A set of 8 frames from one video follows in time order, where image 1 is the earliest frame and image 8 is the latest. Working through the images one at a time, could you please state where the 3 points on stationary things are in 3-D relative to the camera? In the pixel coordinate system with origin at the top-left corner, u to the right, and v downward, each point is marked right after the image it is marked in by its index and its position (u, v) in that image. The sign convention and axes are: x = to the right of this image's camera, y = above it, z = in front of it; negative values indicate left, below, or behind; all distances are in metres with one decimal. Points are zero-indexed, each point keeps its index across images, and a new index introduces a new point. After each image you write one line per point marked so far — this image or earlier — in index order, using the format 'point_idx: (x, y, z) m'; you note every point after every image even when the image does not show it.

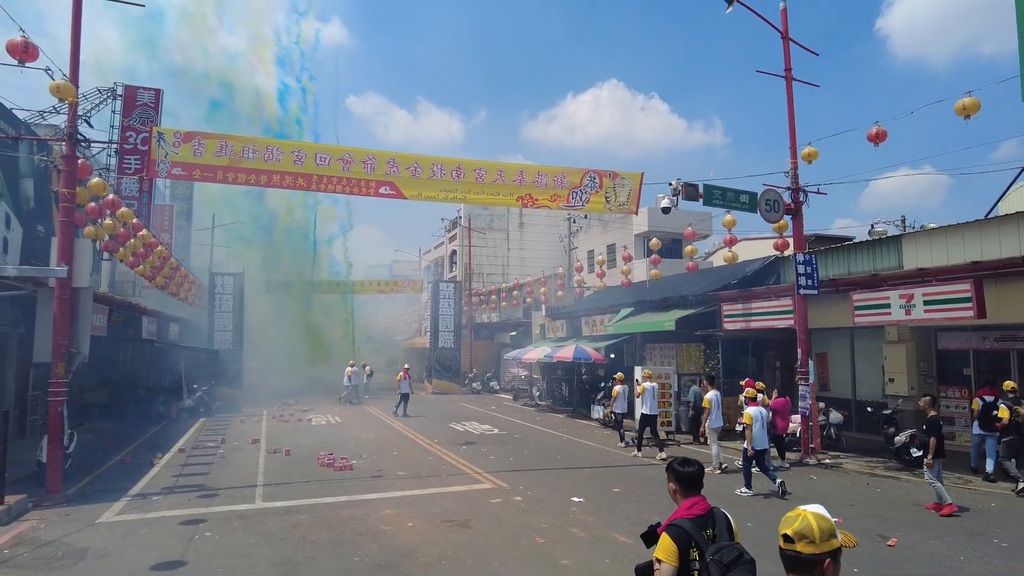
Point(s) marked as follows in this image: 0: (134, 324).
0: (-11.7, -1.1, +18.6) m
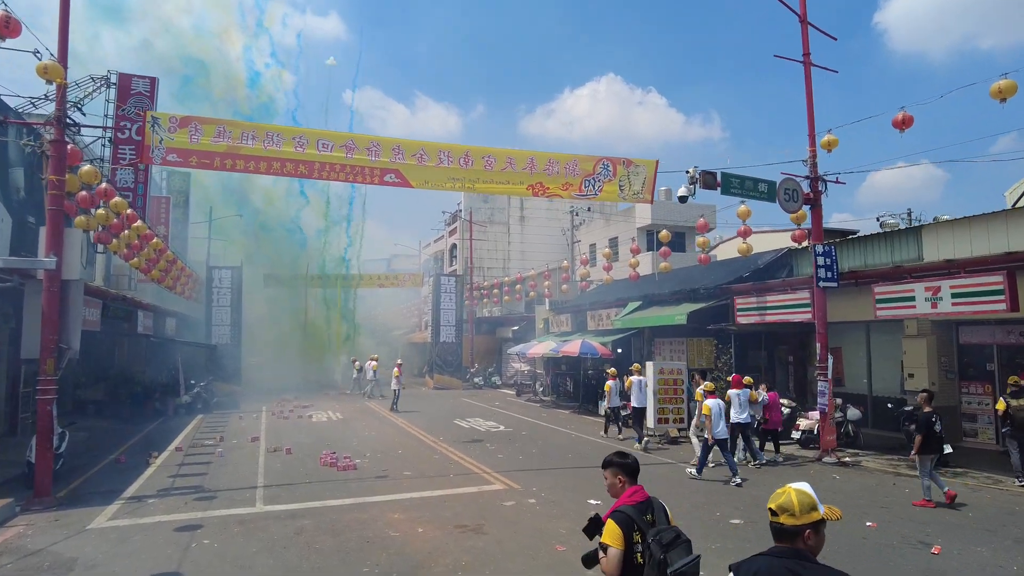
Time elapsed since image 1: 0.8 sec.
0: (-11.5, -0.9, +18.1) m
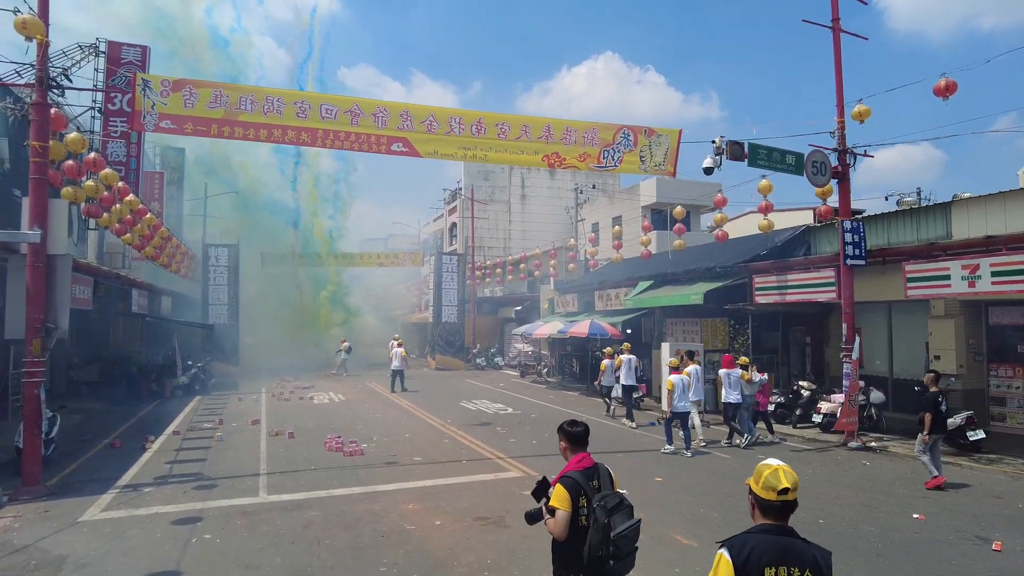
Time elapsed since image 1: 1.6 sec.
0: (-11.3, -0.3, +17.5) m
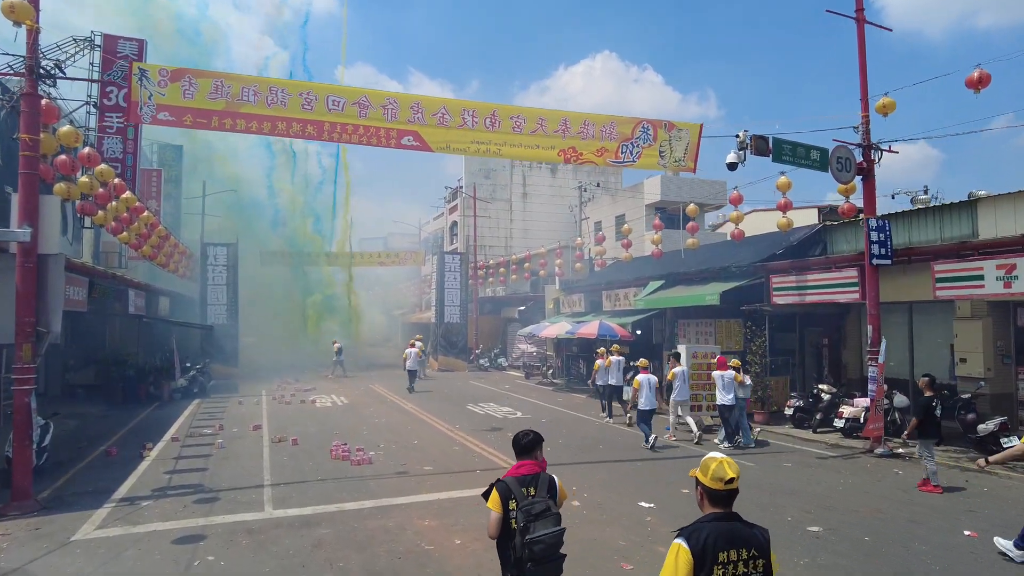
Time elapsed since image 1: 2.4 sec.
0: (-11.1, -0.3, +17.0) m
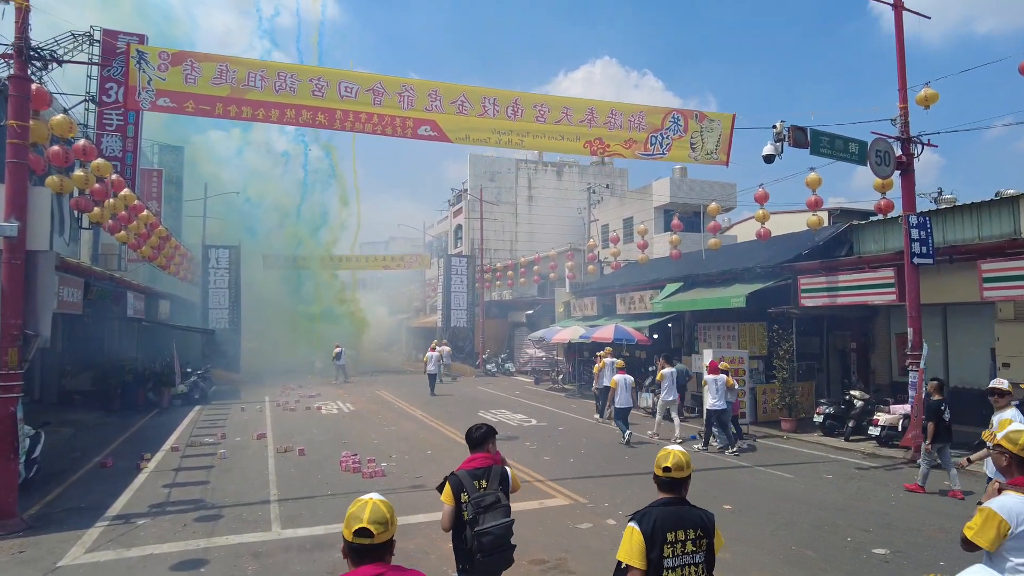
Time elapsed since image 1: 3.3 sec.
0: (-10.8, -0.3, +16.4) m
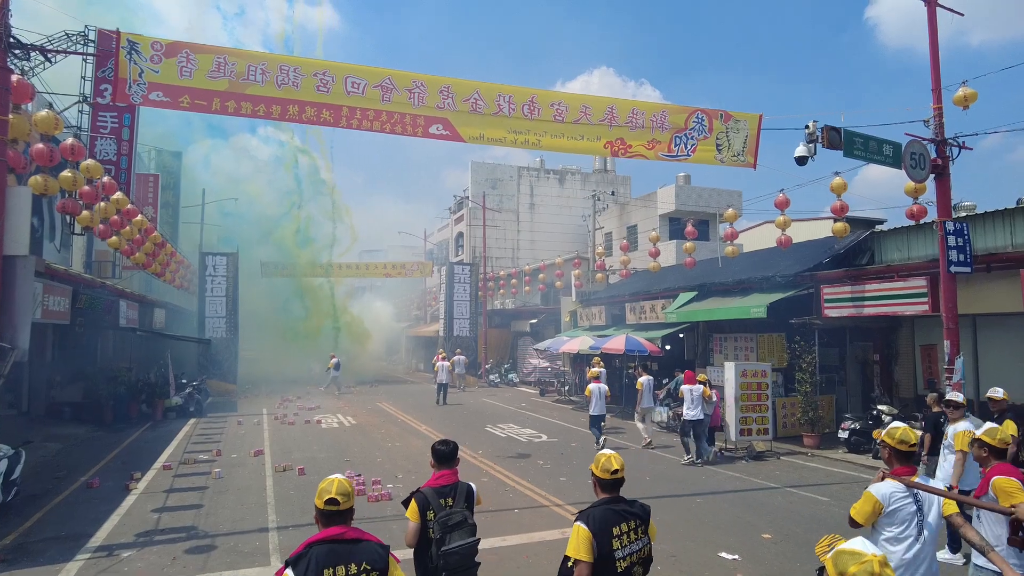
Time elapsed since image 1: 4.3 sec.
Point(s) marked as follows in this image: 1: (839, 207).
0: (-10.6, -0.5, +15.8) m
1: (+6.6, +1.7, +12.3) m
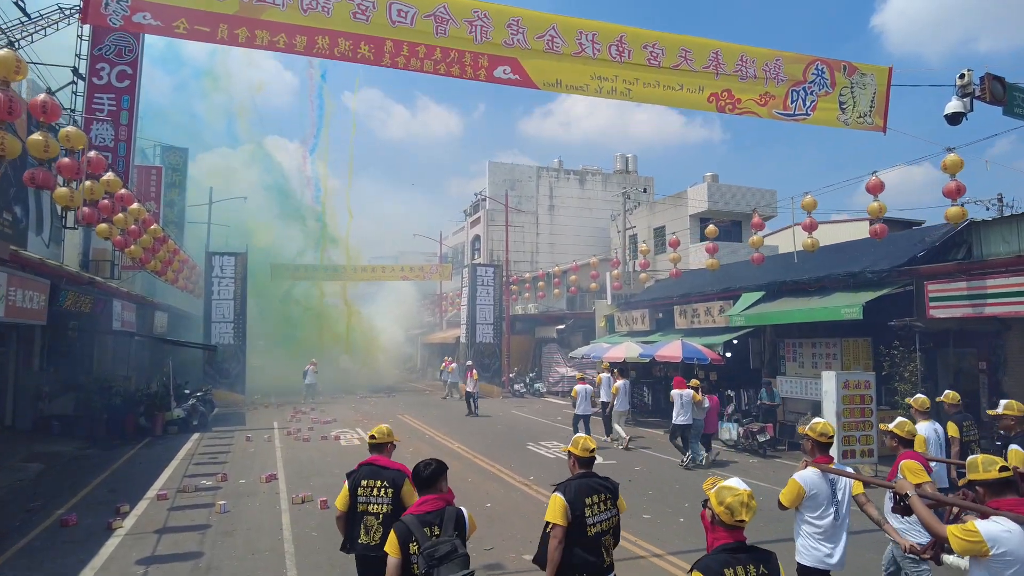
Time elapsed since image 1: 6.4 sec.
0: (-9.6, -0.5, +14.1) m
1: (+7.6, +1.7, +10.5) m
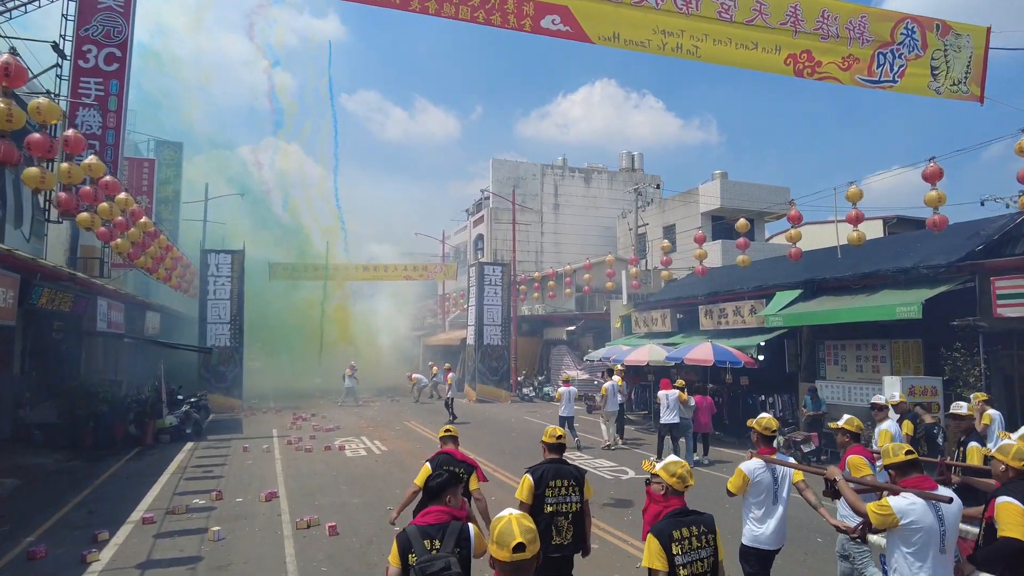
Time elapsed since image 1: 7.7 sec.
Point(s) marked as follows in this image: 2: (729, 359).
0: (-9.2, -0.5, +13.1) m
1: (+8.0, +1.8, +9.5) m
2: (+4.7, -1.5, +13.0) m
